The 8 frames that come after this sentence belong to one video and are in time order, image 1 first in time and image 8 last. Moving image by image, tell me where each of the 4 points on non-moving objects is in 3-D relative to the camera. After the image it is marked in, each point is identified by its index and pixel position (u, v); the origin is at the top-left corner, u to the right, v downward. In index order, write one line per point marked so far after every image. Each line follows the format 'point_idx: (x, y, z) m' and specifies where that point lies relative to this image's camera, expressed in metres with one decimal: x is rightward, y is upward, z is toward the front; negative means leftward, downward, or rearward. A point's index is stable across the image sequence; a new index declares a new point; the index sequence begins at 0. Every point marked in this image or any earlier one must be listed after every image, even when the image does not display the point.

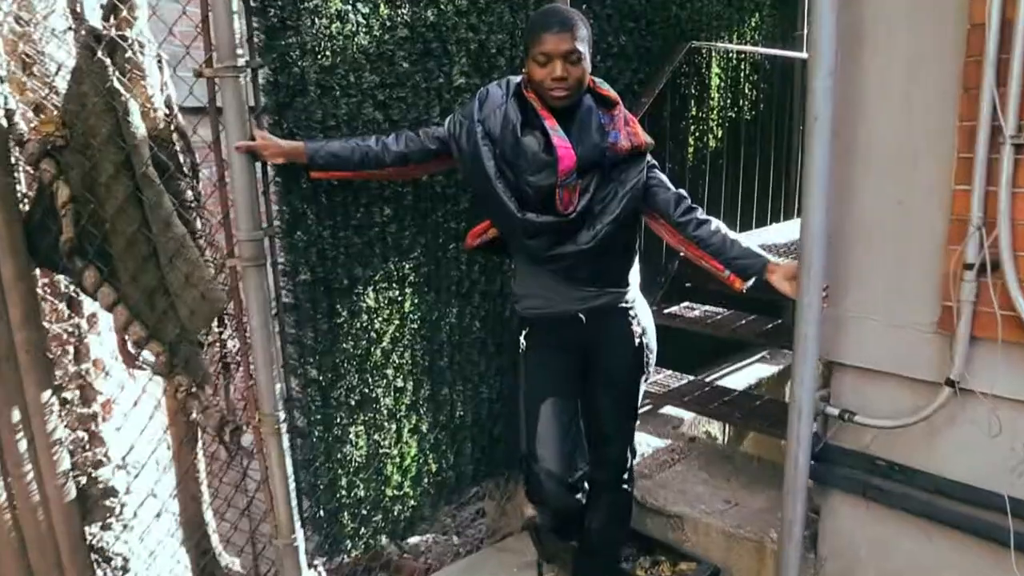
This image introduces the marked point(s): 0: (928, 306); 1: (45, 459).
0: (+1.0, 0.0, +2.0) m
1: (-1.3, -0.4, +2.4) m
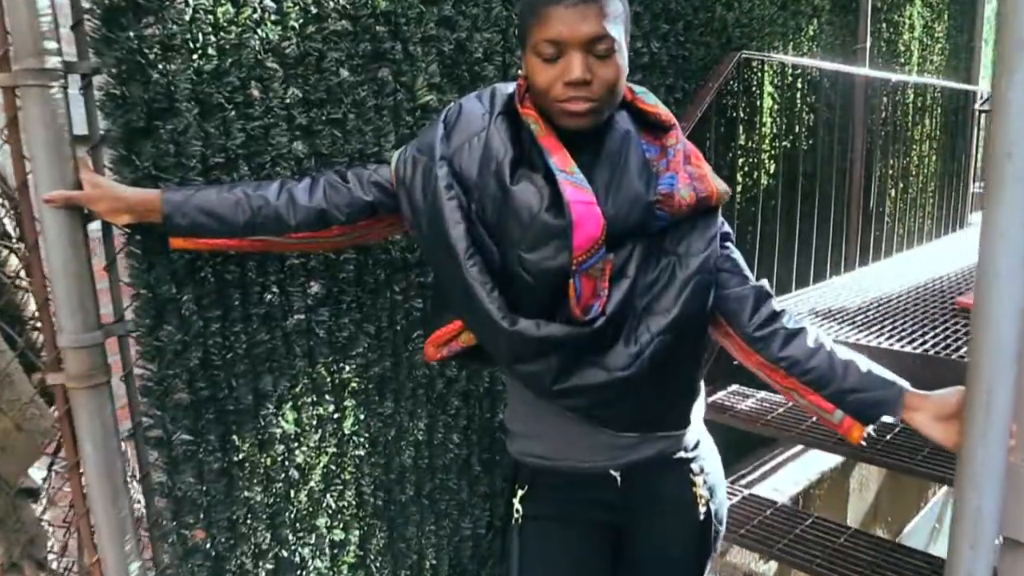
0: (+1.0, -0.2, +1.2) m
1: (-1.3, -0.7, +1.6) m
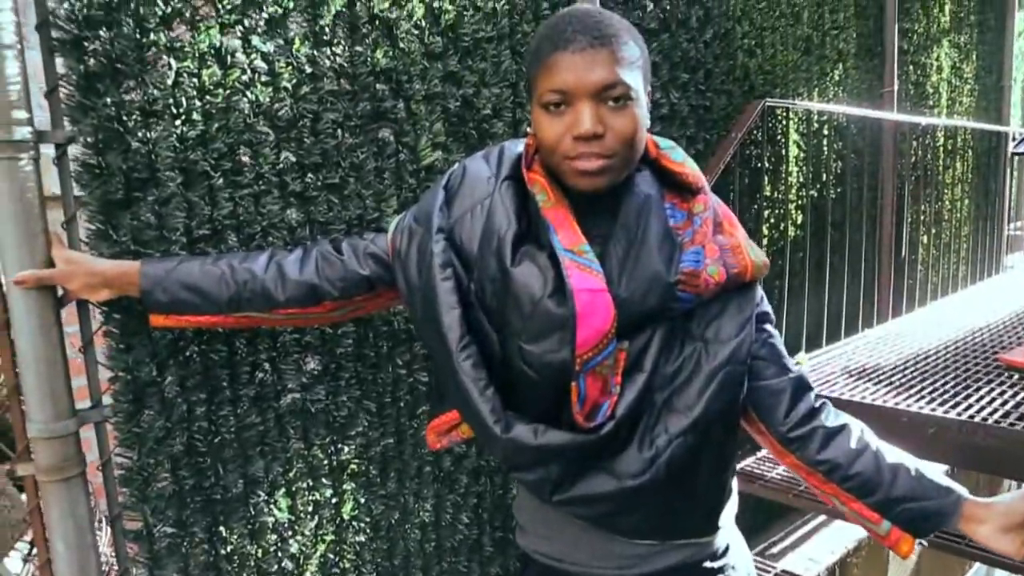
0: (+1.0, -0.4, +1.0) m
1: (-1.3, -0.8, +1.4) m
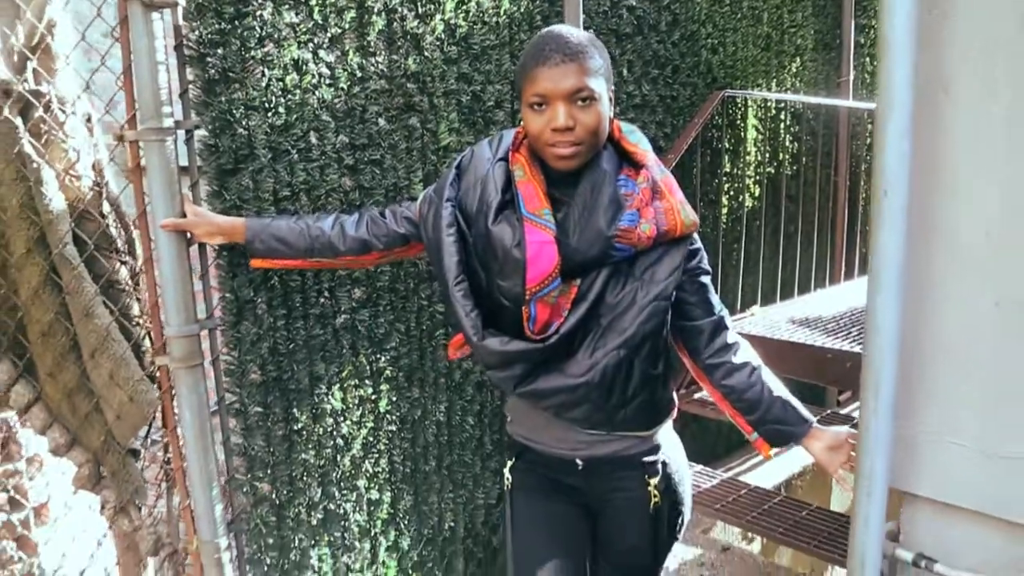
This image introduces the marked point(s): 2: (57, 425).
0: (+0.9, -0.3, +1.6) m
1: (-1.3, -0.7, +2.0) m
2: (-1.0, -0.3, +1.9) m
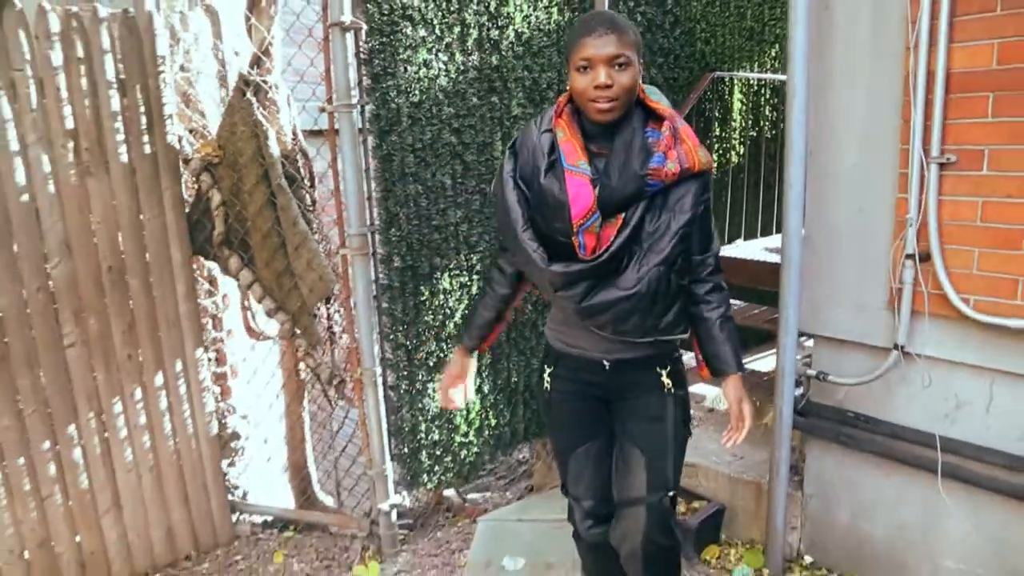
0: (+1.1, 0.0, +2.6) m
1: (-1.1, -0.4, +3.1) m
2: (-0.8, 0.0, +2.9) m
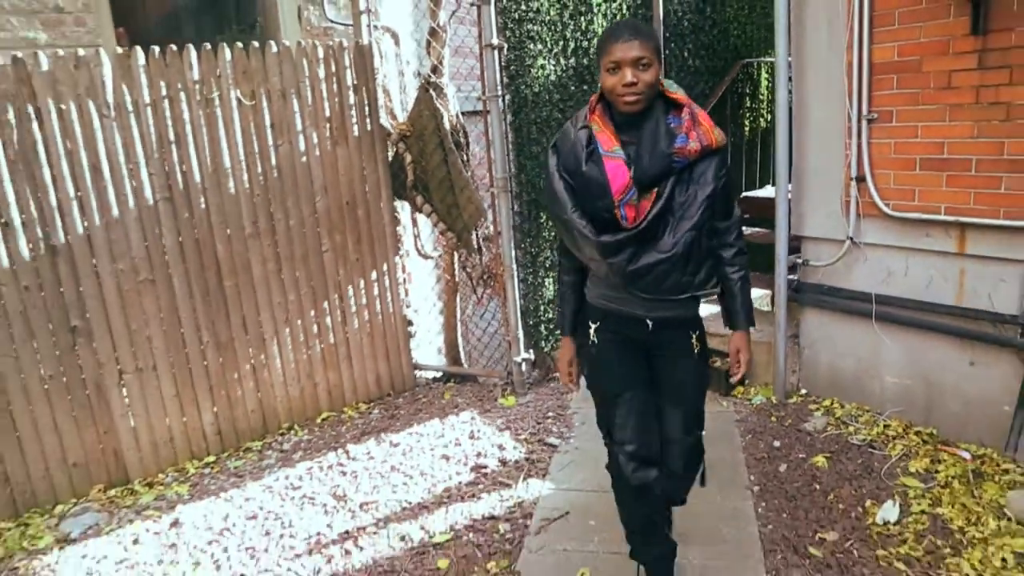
0: (+1.6, +0.4, +4.0) m
1: (-0.7, 0.0, +4.7) m
2: (-0.4, +0.4, +4.5) m
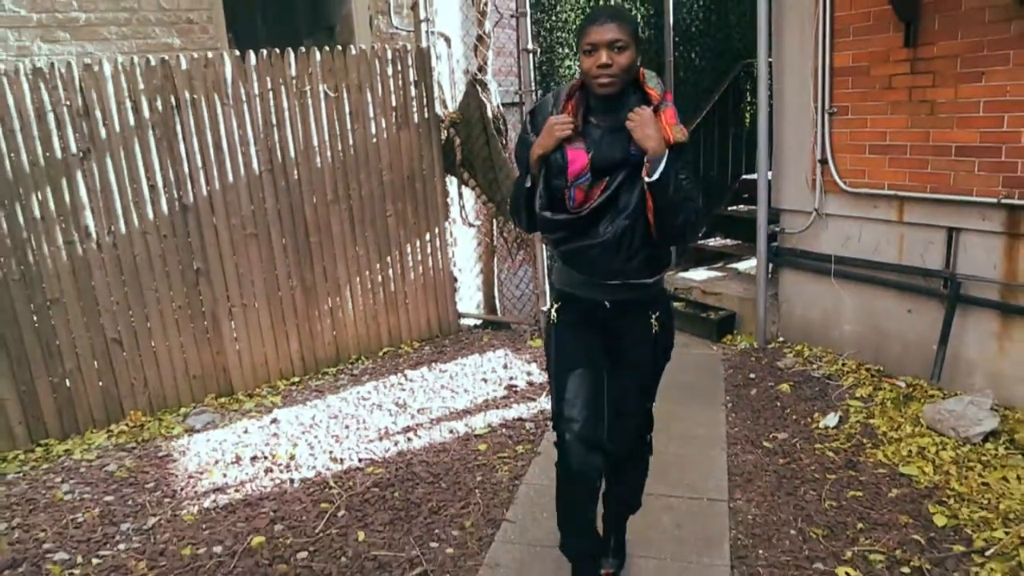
0: (+1.7, +0.6, +4.9) m
1: (-0.5, +0.3, +5.7) m
2: (-0.2, +0.6, +5.5) m
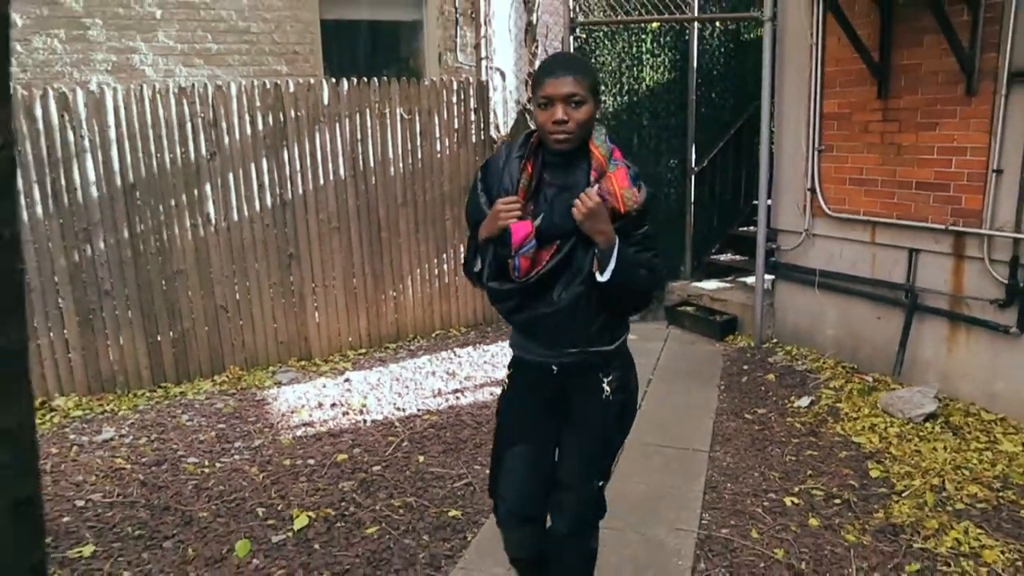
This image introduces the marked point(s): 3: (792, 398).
0: (+2.0, +0.6, +5.8) m
1: (-0.2, +0.3, +6.7) m
2: (+0.1, +0.6, +6.5) m
3: (+1.7, -0.7, +5.2) m
